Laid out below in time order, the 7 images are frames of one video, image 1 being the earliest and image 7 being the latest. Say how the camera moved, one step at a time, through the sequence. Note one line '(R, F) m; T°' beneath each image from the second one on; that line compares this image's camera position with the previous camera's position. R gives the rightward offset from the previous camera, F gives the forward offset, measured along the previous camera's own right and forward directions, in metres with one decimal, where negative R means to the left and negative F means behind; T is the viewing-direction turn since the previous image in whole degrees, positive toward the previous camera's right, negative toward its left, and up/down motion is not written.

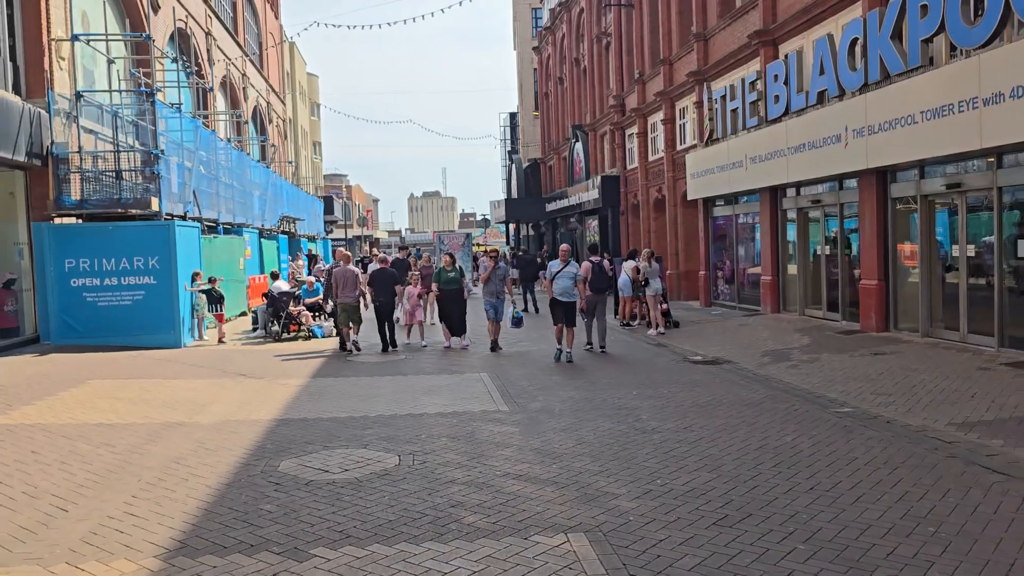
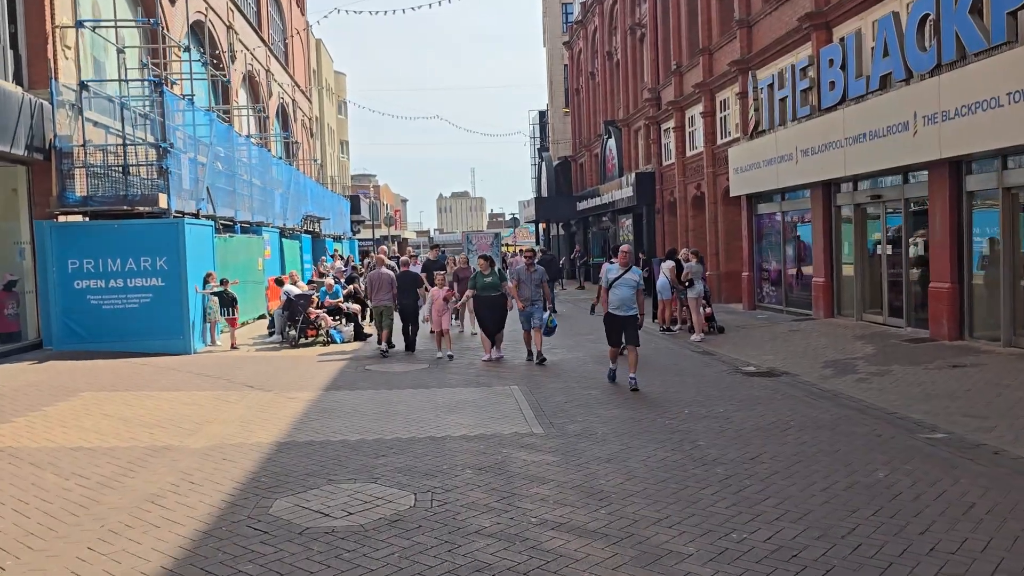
(-0.1, +1.2) m; -2°
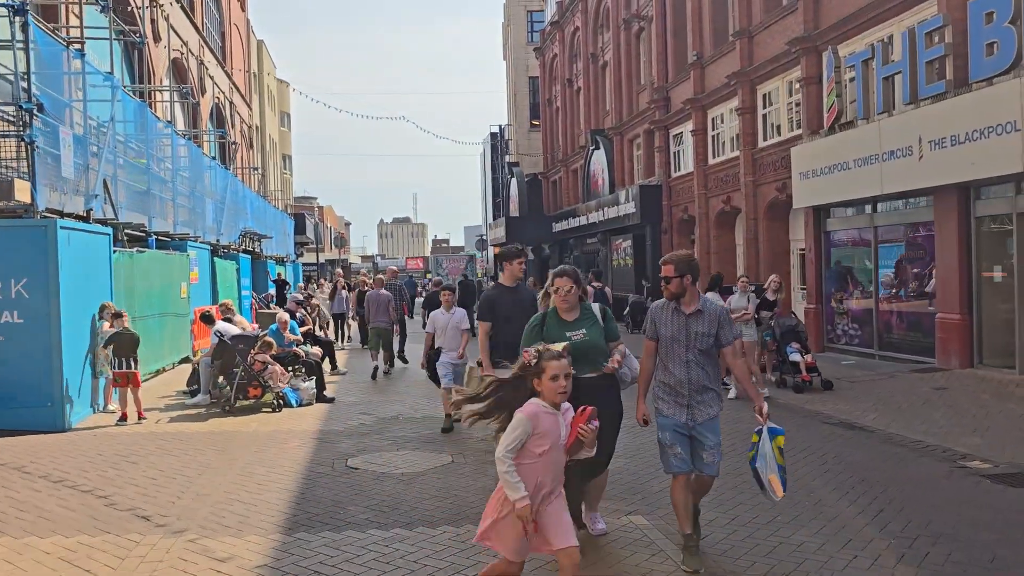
(-1.2, +4.8) m; +4°
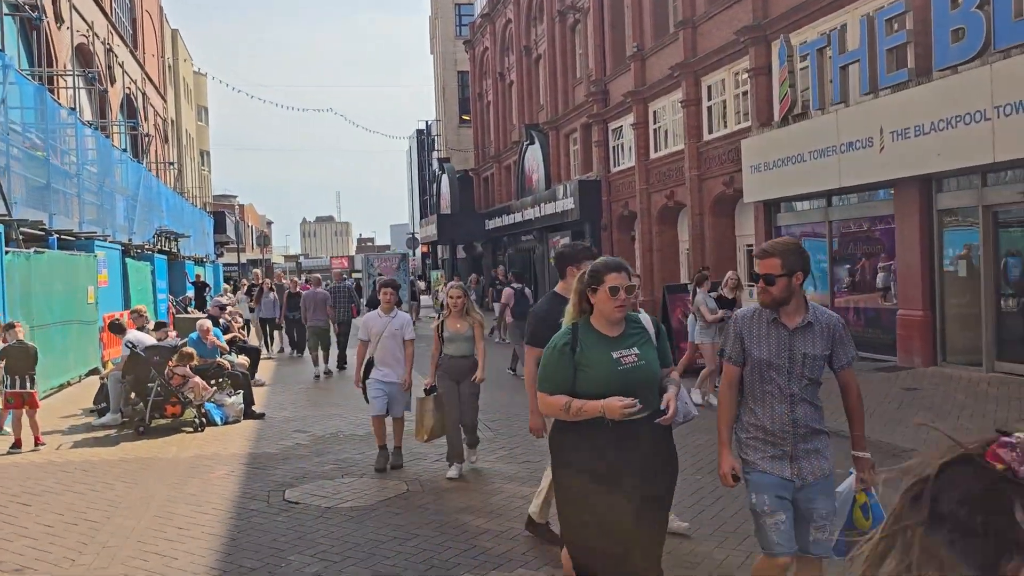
(-0.3, +0.9) m; +5°
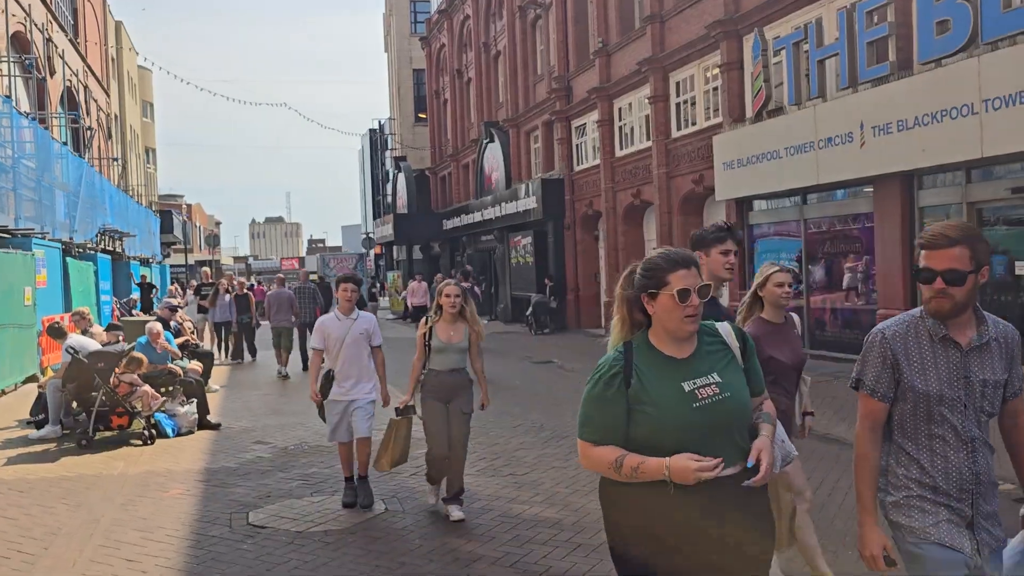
(-0.3, +0.6) m; +3°
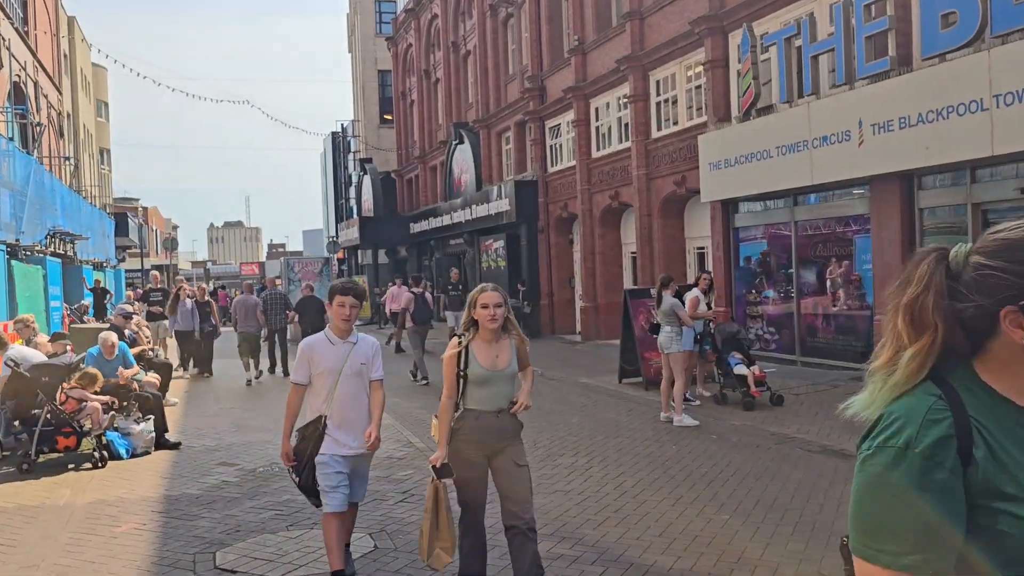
(-0.3, +0.7) m; +3°
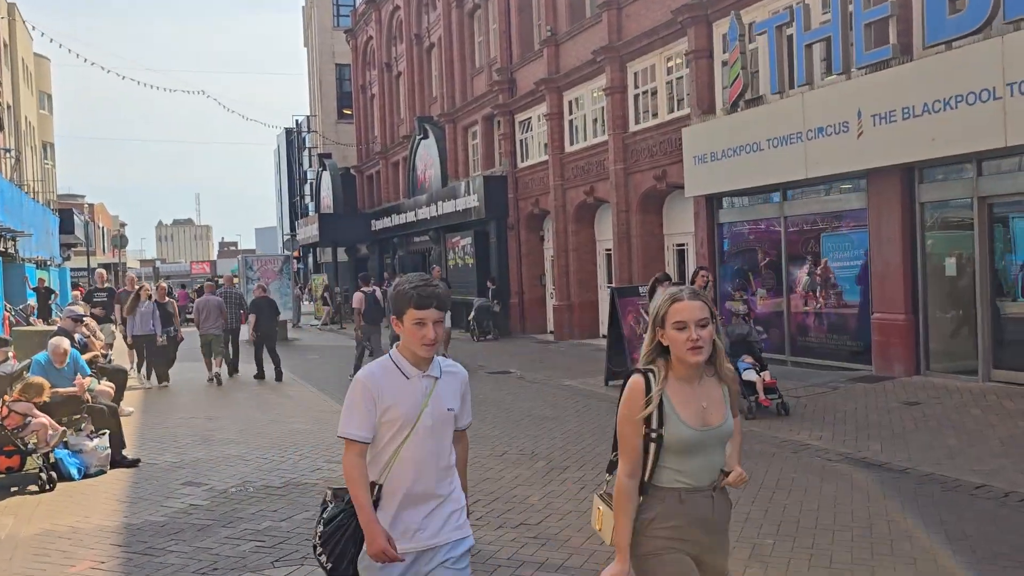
(-0.4, +0.7) m; +3°
